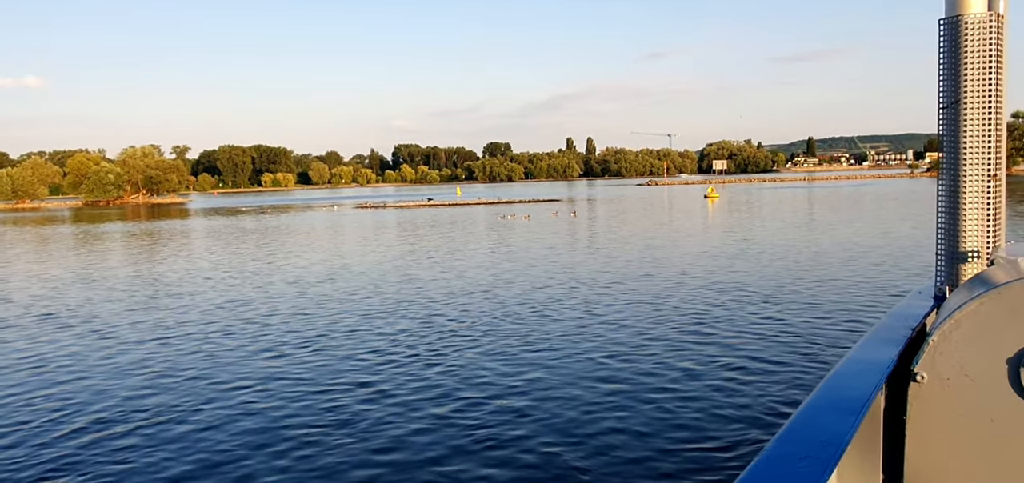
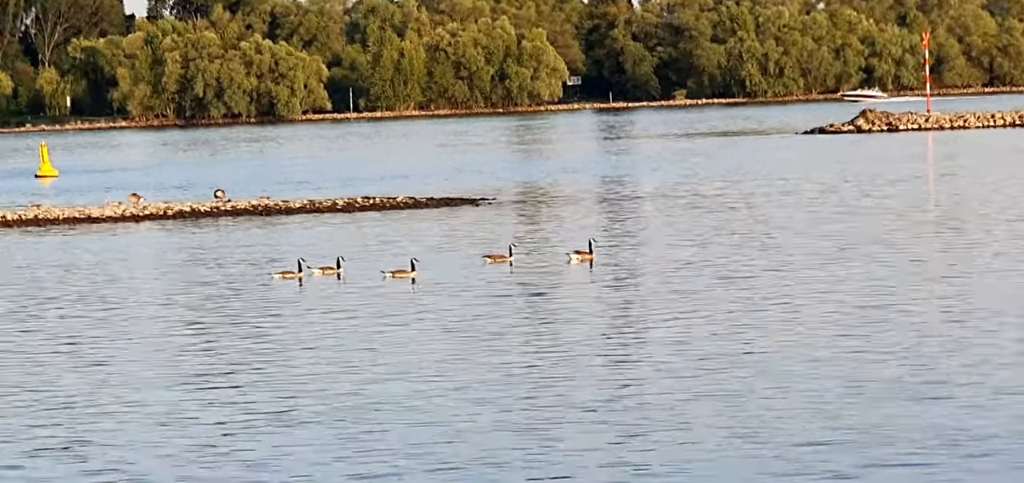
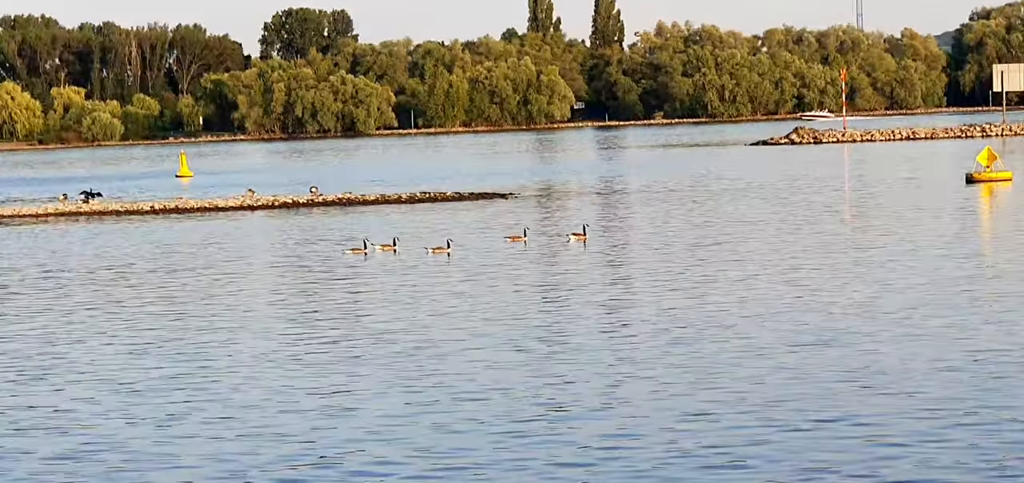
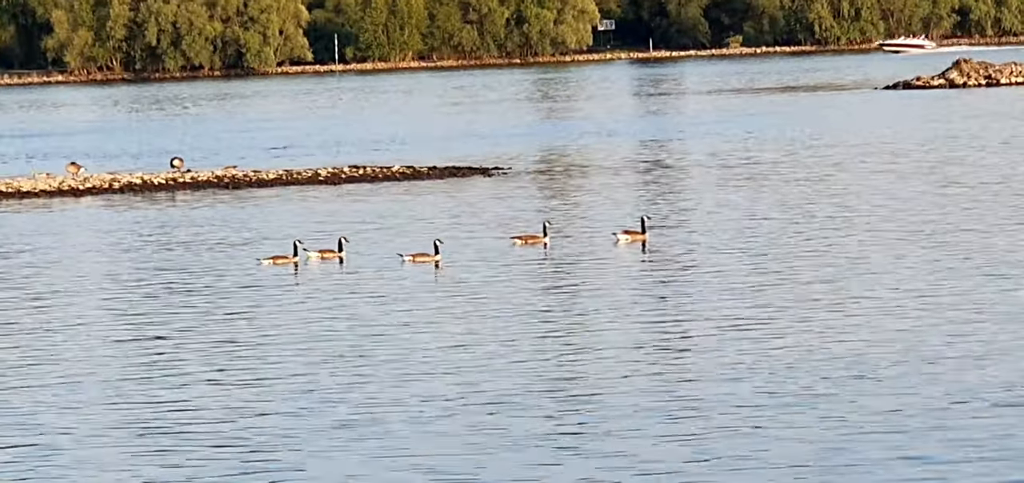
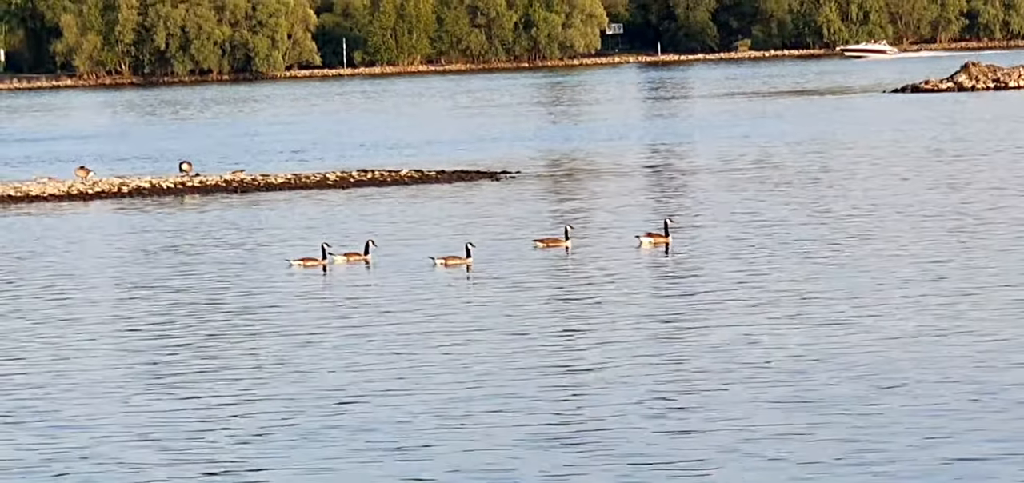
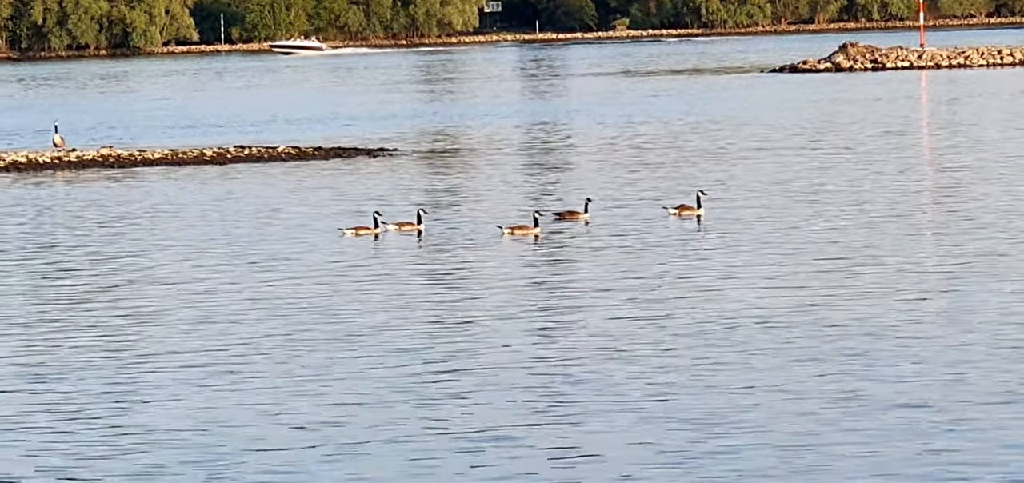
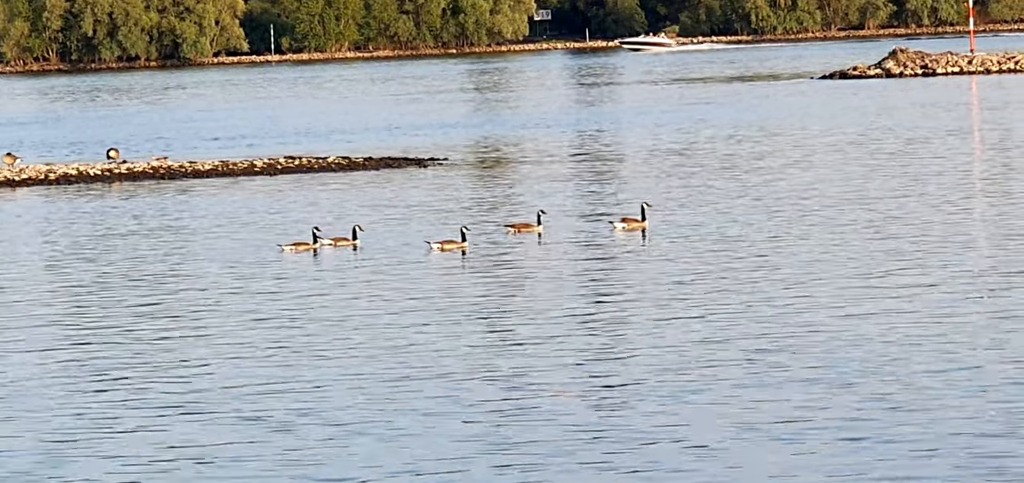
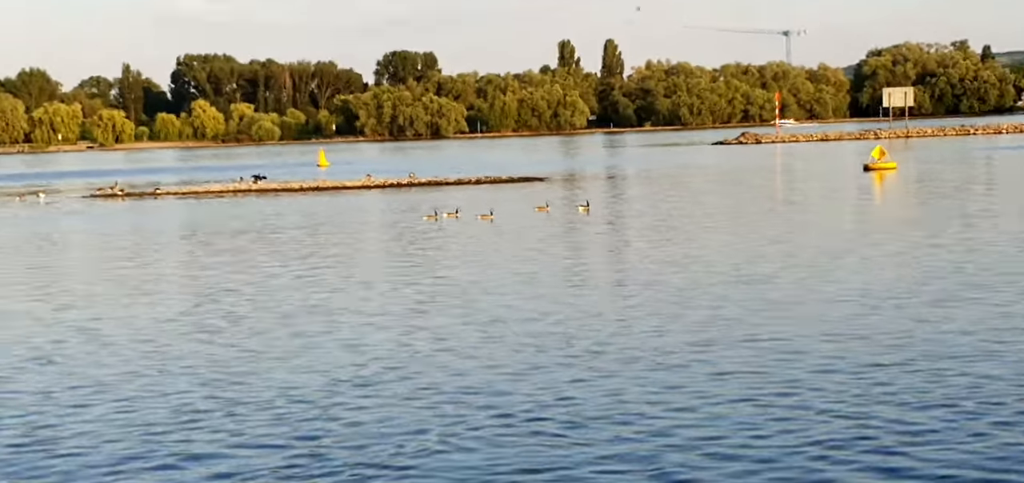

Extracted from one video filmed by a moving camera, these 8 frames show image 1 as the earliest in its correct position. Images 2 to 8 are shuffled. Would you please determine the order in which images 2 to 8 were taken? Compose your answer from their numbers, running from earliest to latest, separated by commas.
8, 3, 2, 4, 5, 7, 6
